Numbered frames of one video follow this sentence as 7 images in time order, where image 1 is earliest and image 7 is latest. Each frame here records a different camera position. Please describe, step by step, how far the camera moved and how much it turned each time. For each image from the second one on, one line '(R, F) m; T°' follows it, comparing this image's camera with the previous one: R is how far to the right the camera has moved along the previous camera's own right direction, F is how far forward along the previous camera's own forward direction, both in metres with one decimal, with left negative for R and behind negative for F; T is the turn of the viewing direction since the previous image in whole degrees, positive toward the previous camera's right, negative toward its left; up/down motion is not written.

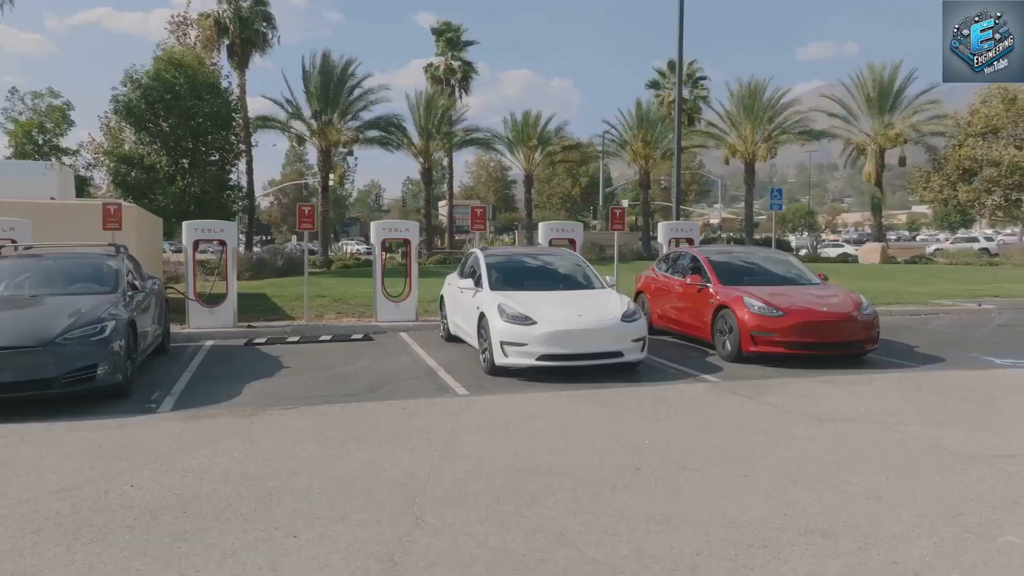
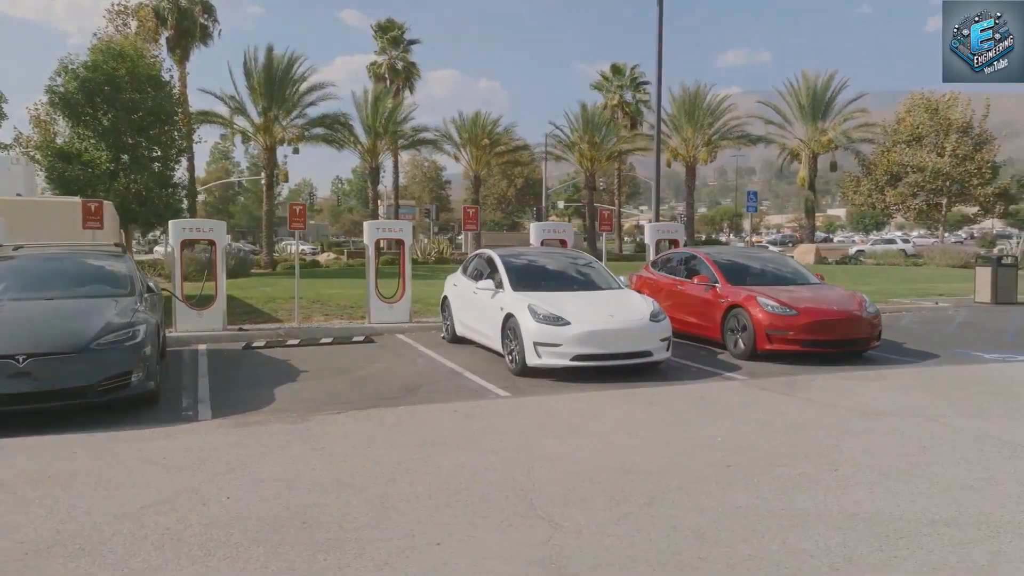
(-1.2, +0.1) m; +5°
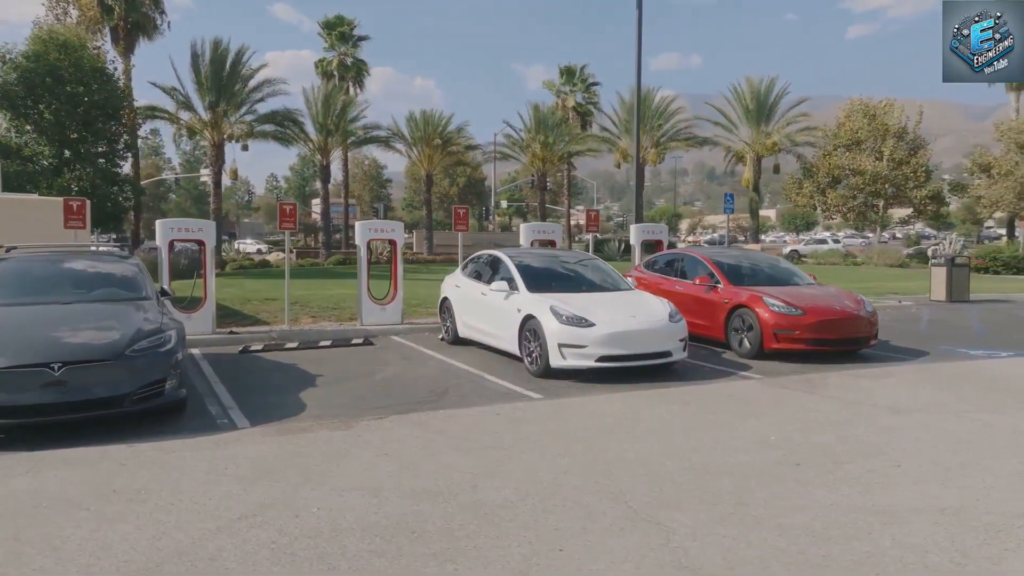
(-1.0, +0.1) m; +4°
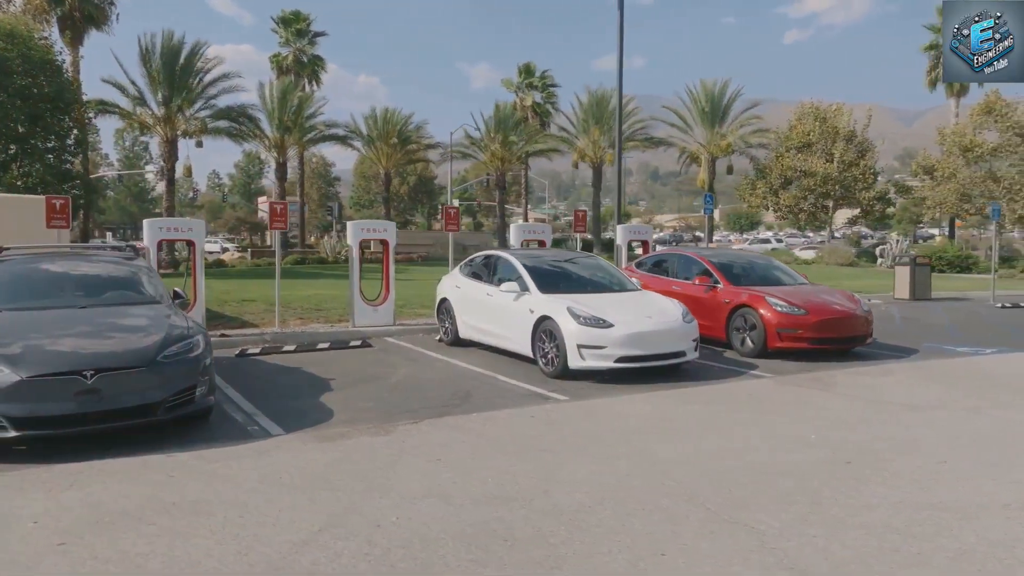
(-0.8, +0.1) m; +4°
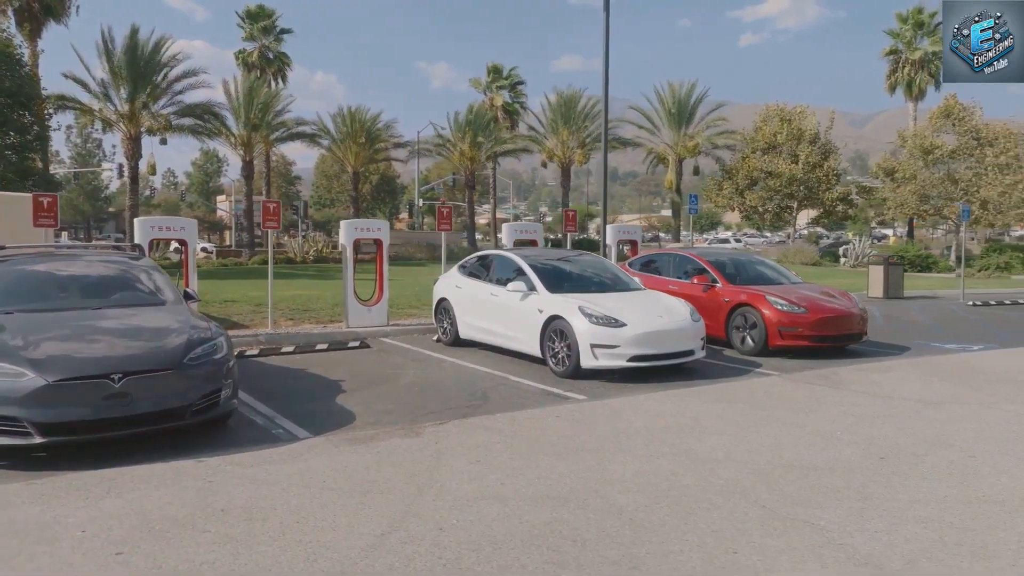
(-0.6, +0.1) m; +3°
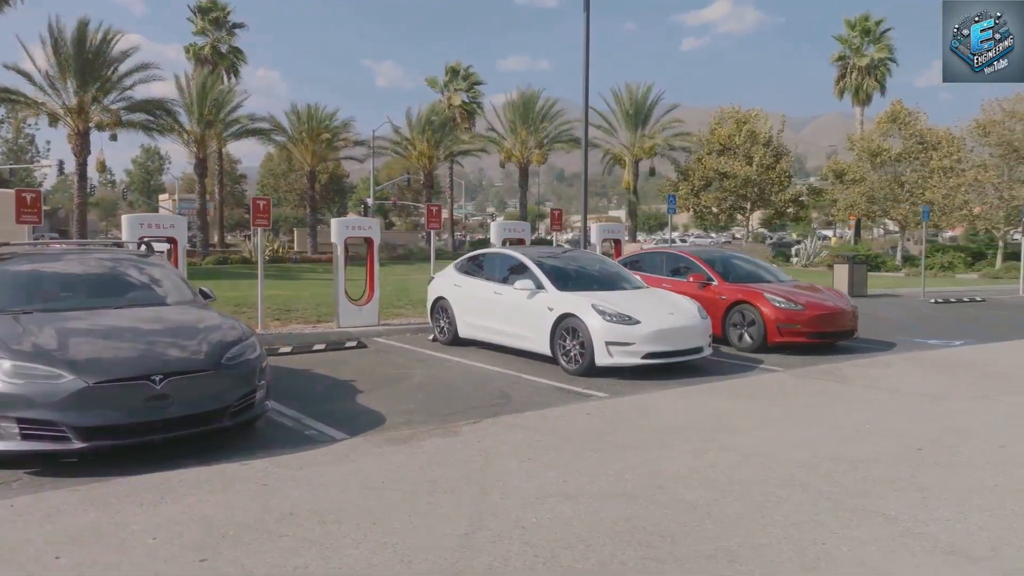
(-0.8, +0.1) m; +4°
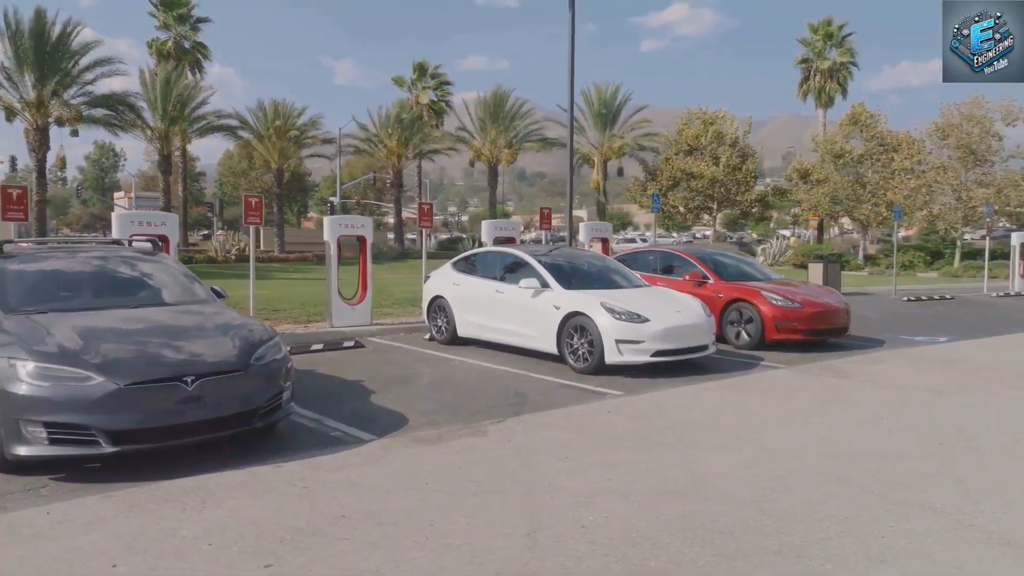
(-0.6, +0.1) m; +3°
